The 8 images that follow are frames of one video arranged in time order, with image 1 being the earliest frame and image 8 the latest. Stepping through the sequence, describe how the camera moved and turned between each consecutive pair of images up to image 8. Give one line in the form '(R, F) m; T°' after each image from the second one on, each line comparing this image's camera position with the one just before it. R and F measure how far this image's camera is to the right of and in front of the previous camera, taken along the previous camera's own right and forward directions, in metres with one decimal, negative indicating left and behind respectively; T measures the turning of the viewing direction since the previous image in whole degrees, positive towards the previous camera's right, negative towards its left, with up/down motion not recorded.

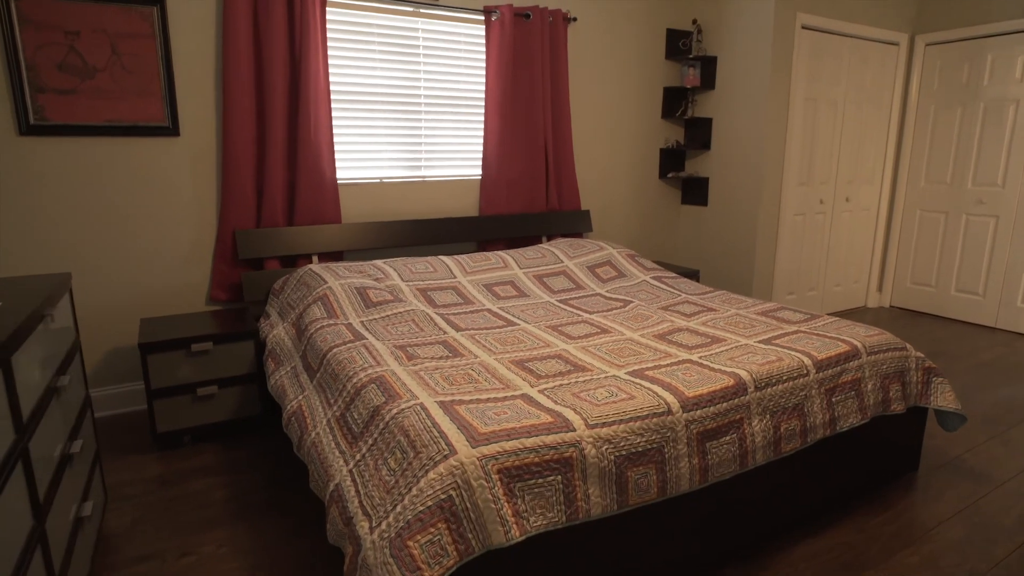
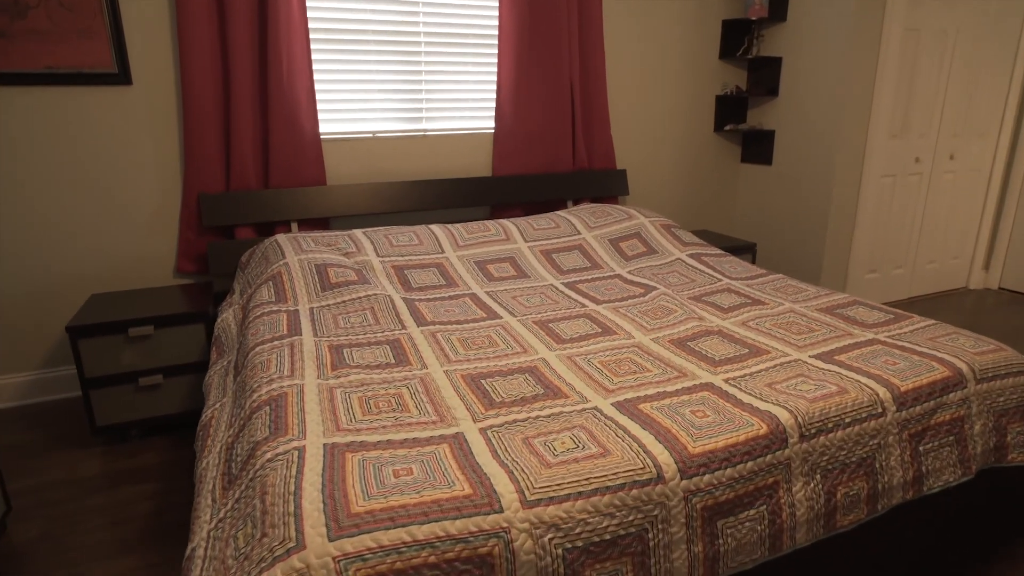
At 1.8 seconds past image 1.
(+0.3, +0.5) m; -6°
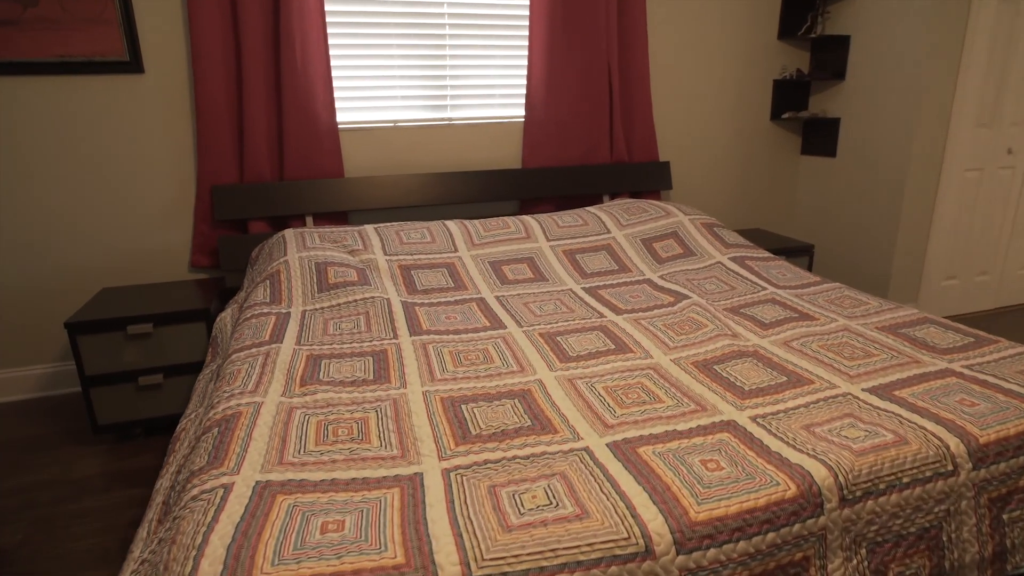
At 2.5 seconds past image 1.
(+0.1, +0.2) m; -5°
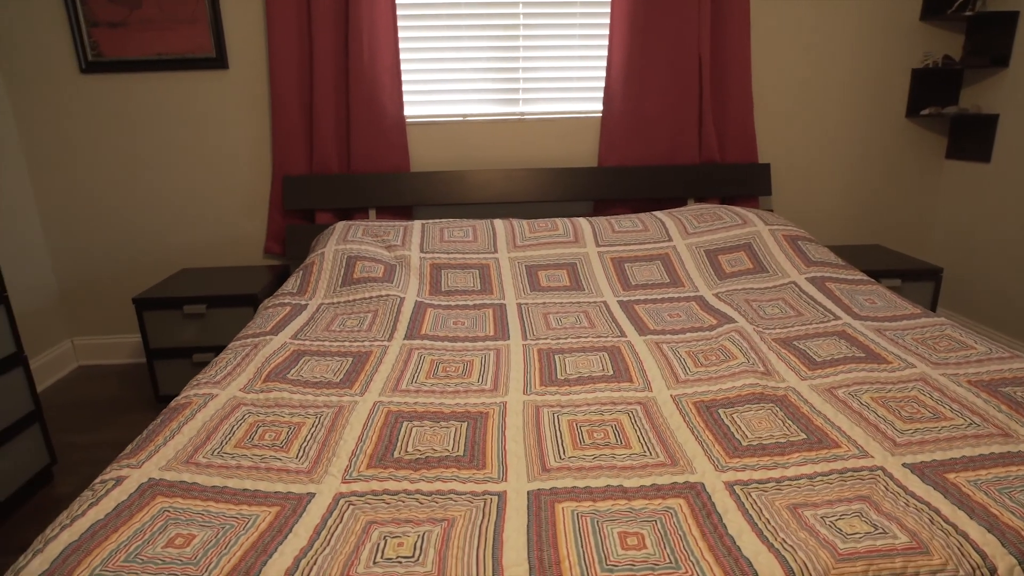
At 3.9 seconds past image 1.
(+0.3, +0.2) m; -13°
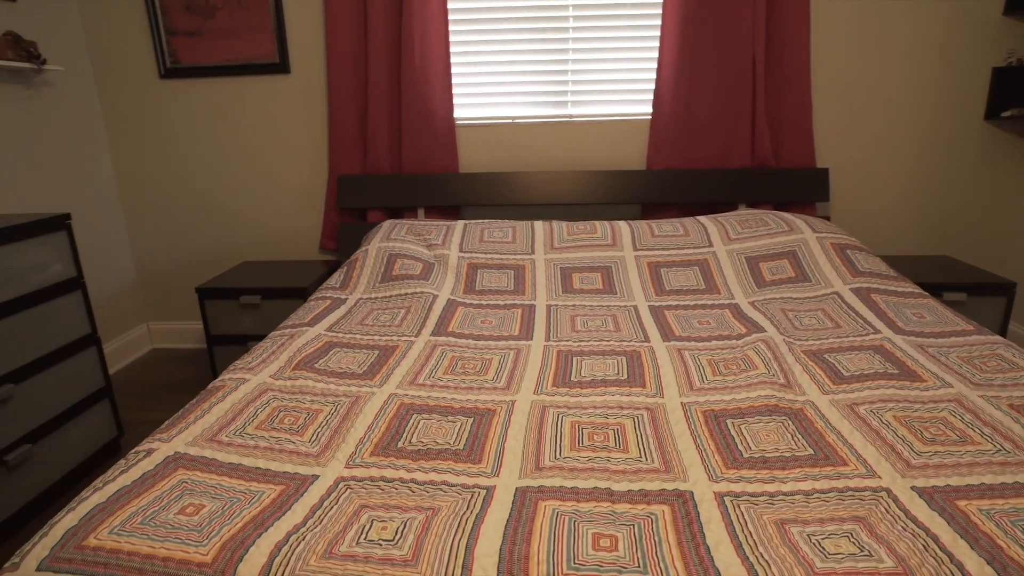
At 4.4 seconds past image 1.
(+0.1, 0.0) m; -6°
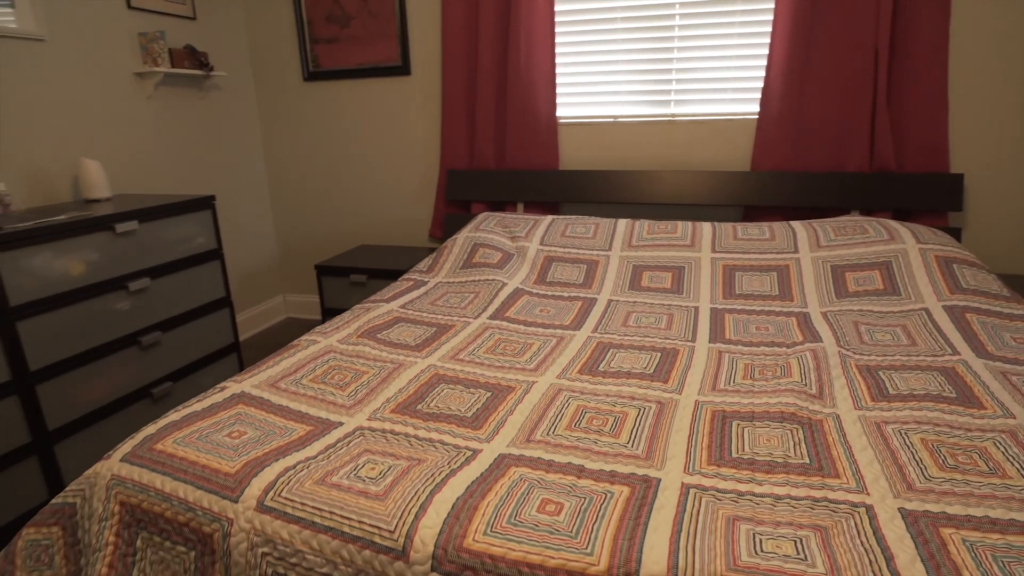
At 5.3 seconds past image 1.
(+0.2, -0.1) m; -13°
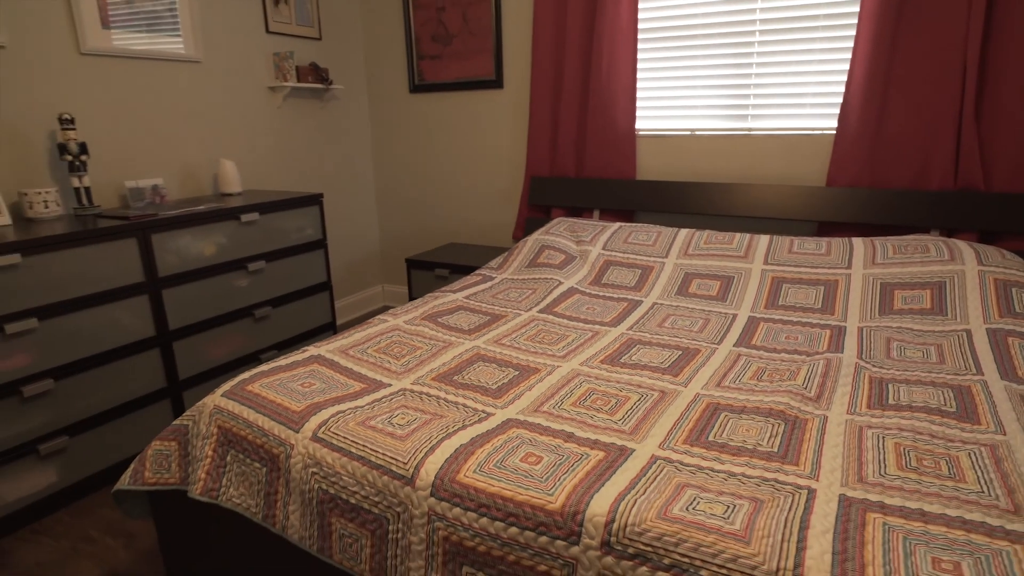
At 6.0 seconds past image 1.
(+0.2, -0.2) m; -10°
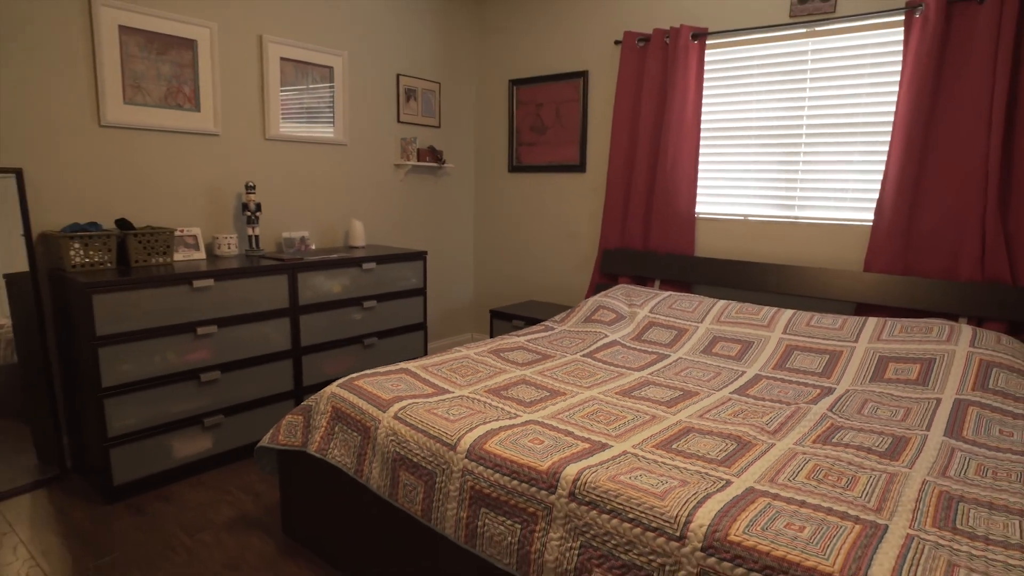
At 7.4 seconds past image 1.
(+0.2, -0.5) m; -10°
